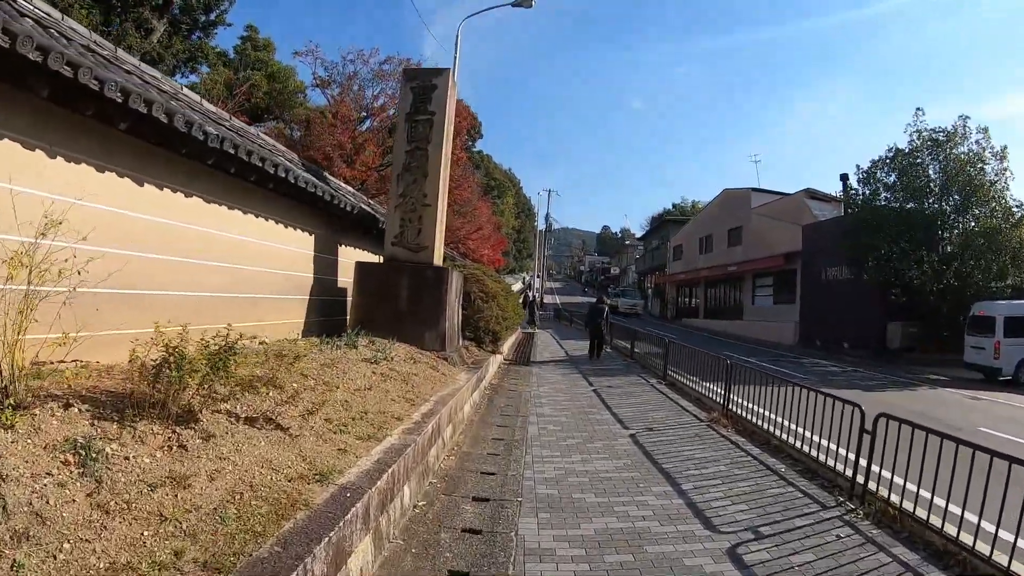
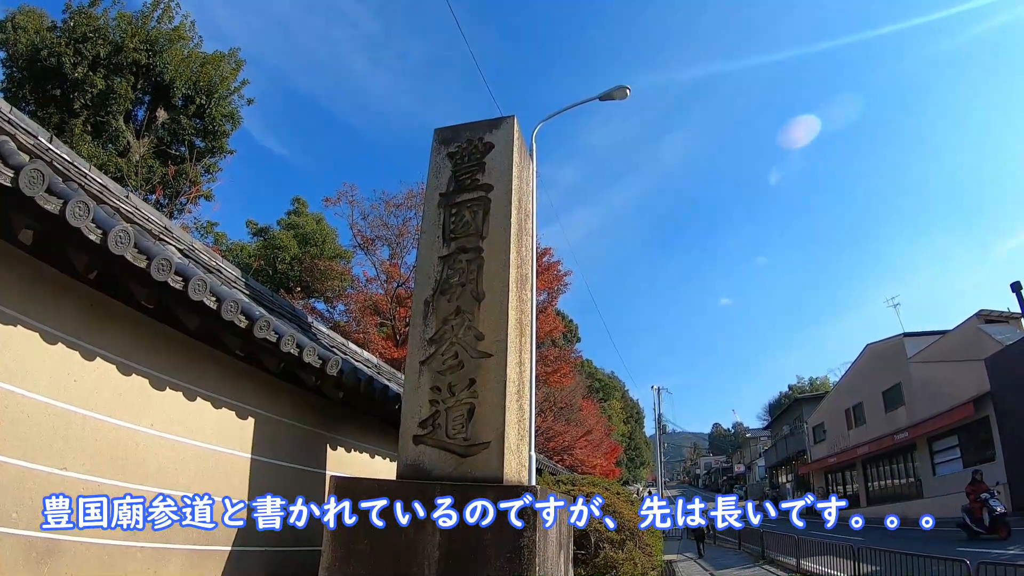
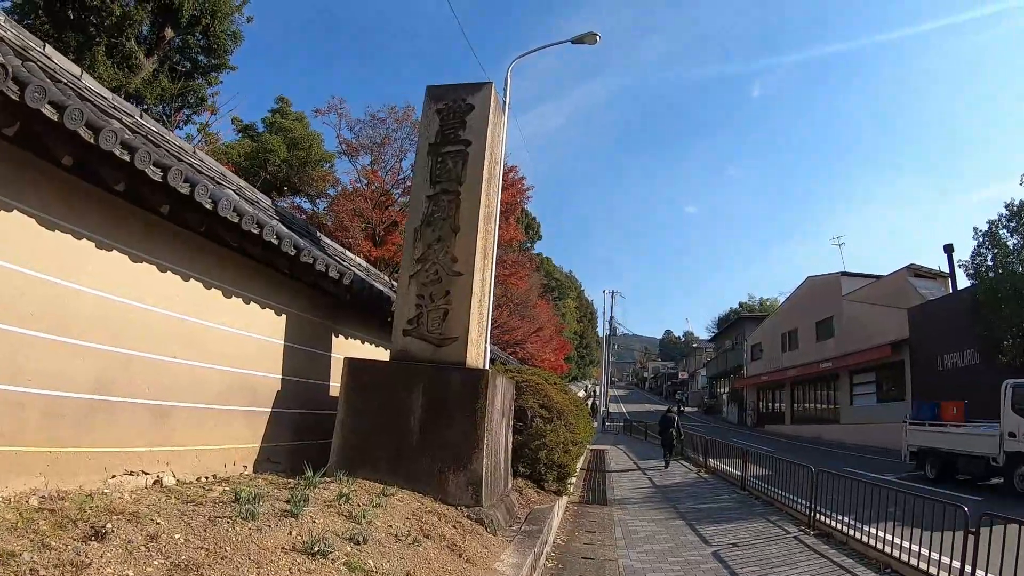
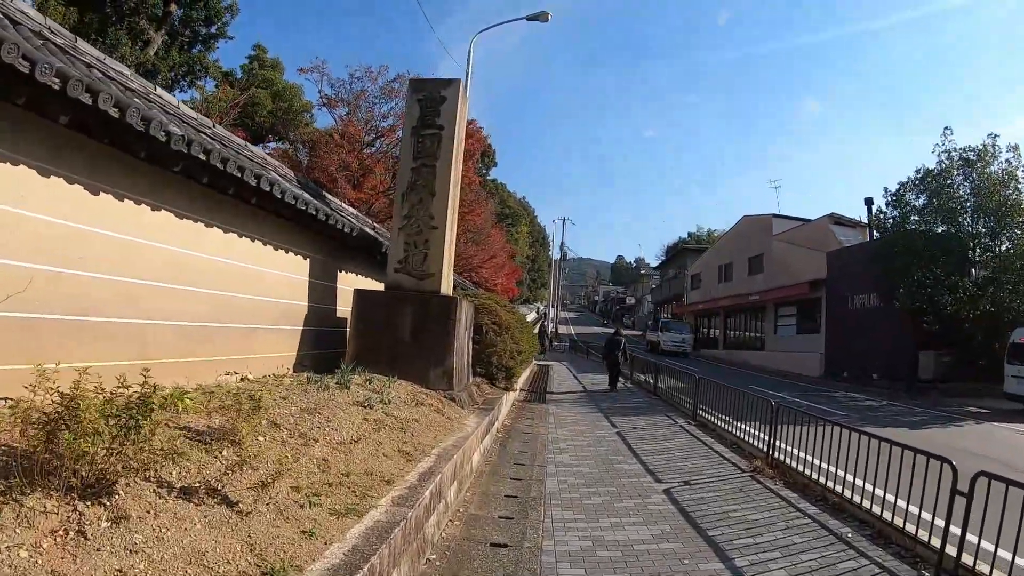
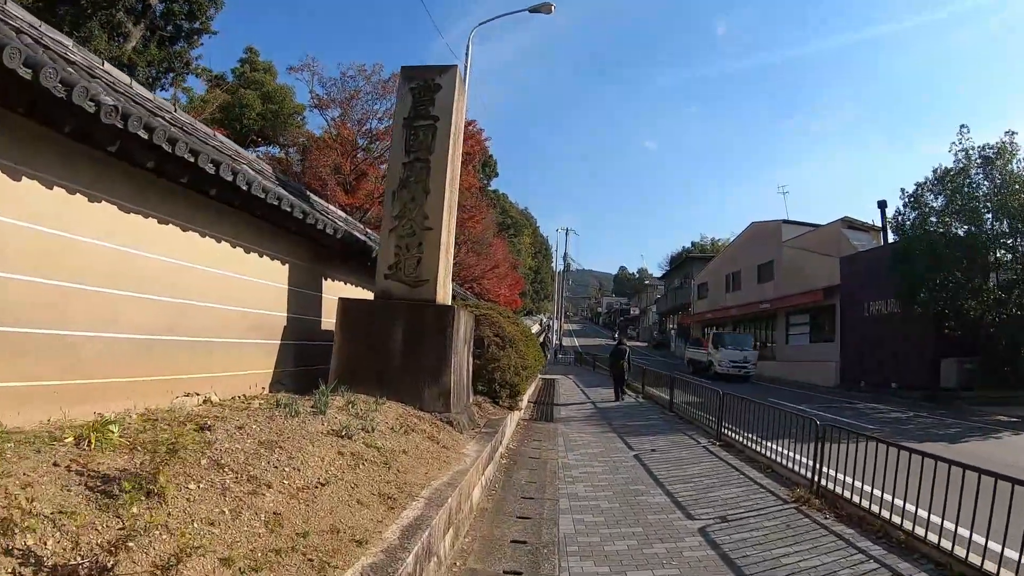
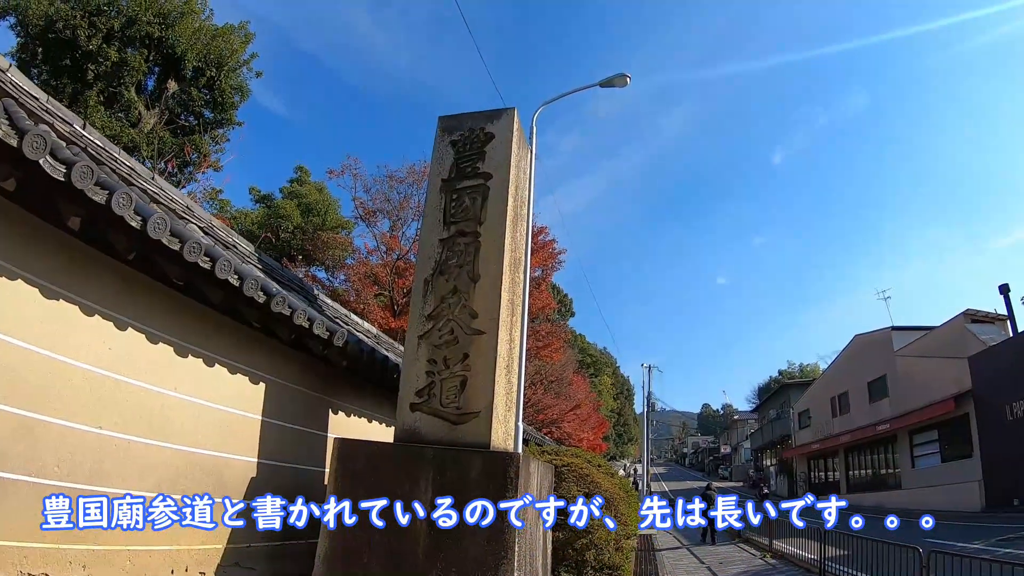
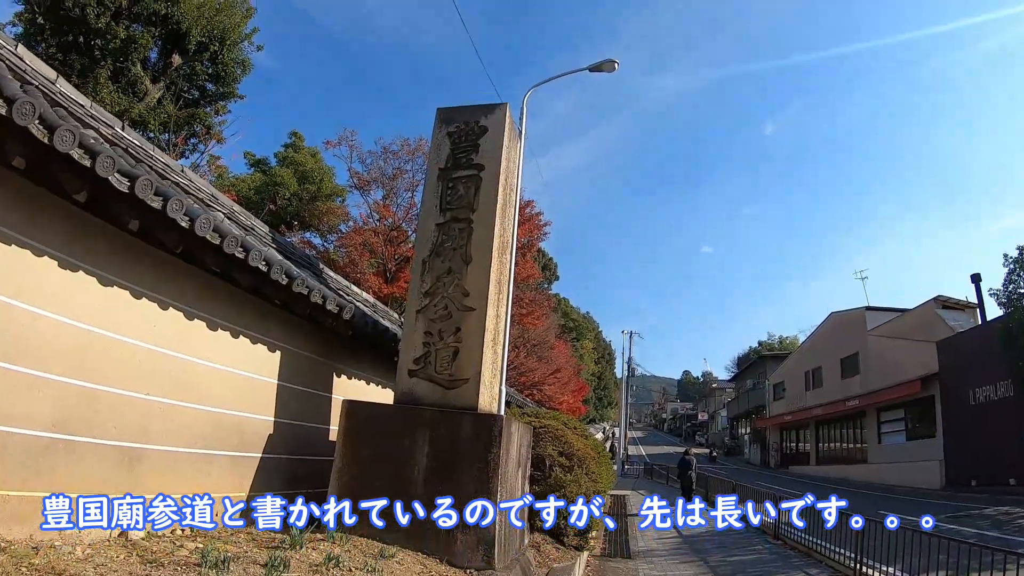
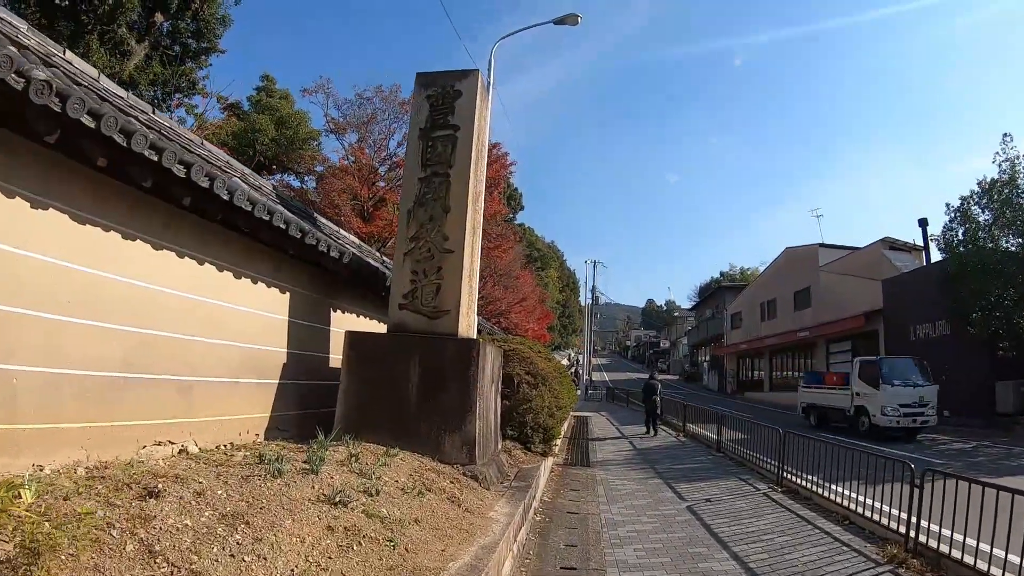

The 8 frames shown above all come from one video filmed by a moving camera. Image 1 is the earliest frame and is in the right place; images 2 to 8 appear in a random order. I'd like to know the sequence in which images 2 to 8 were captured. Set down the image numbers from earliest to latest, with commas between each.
4, 5, 8, 3, 7, 6, 2
